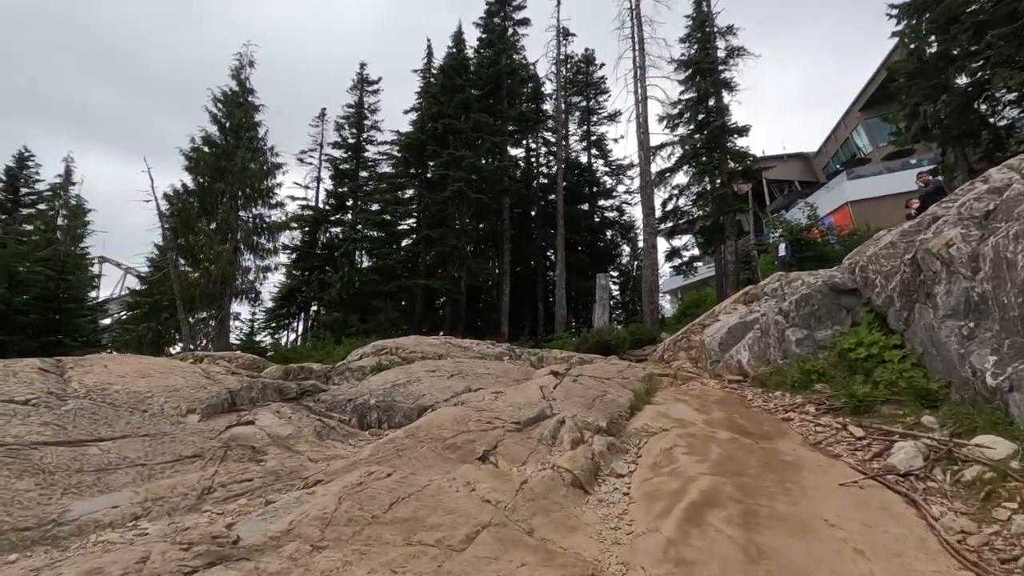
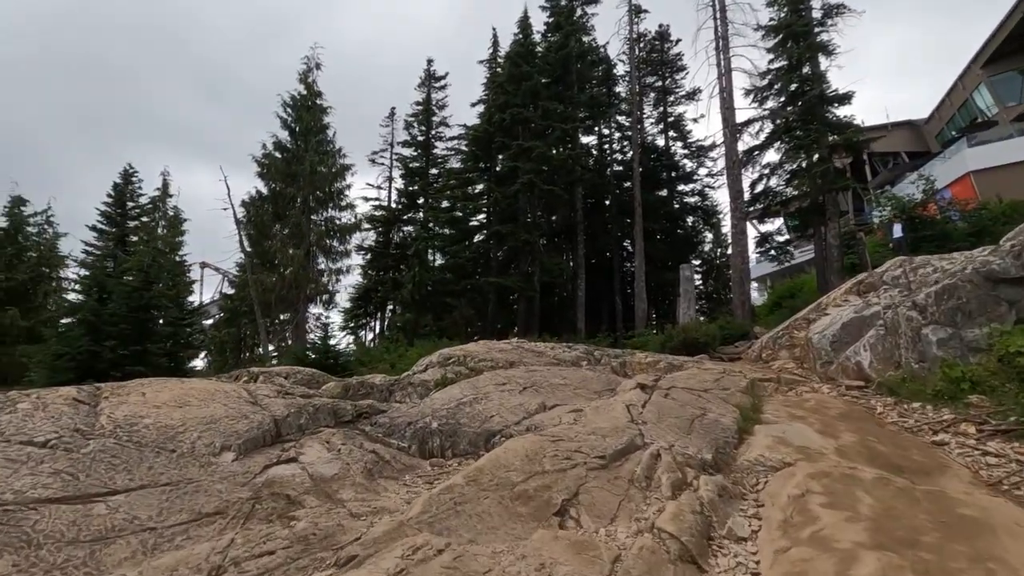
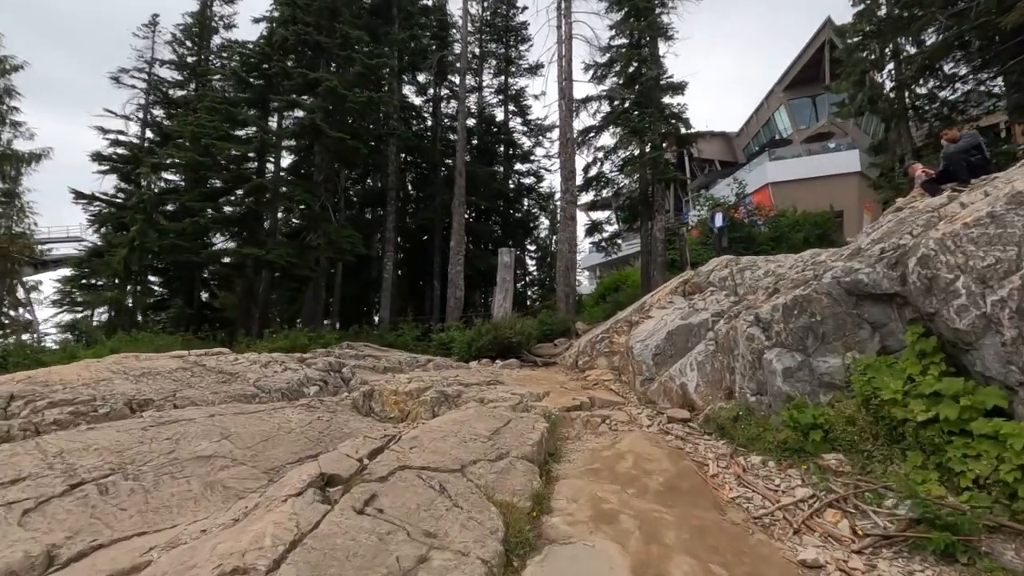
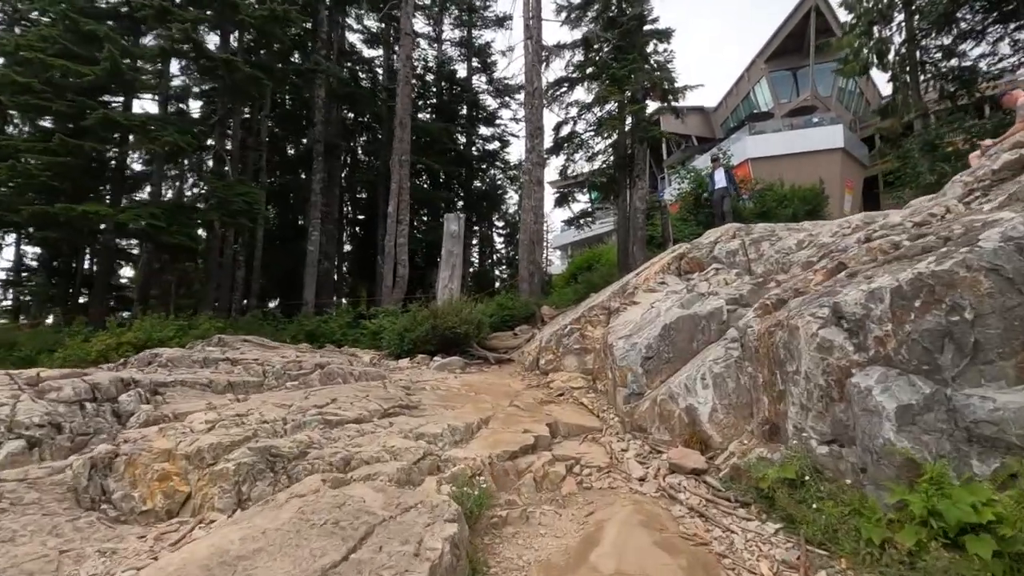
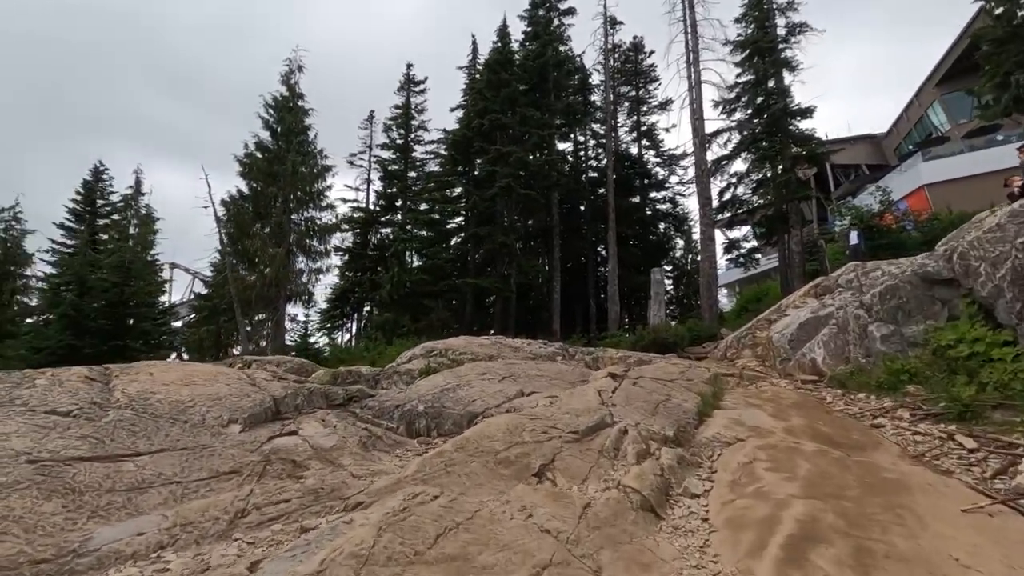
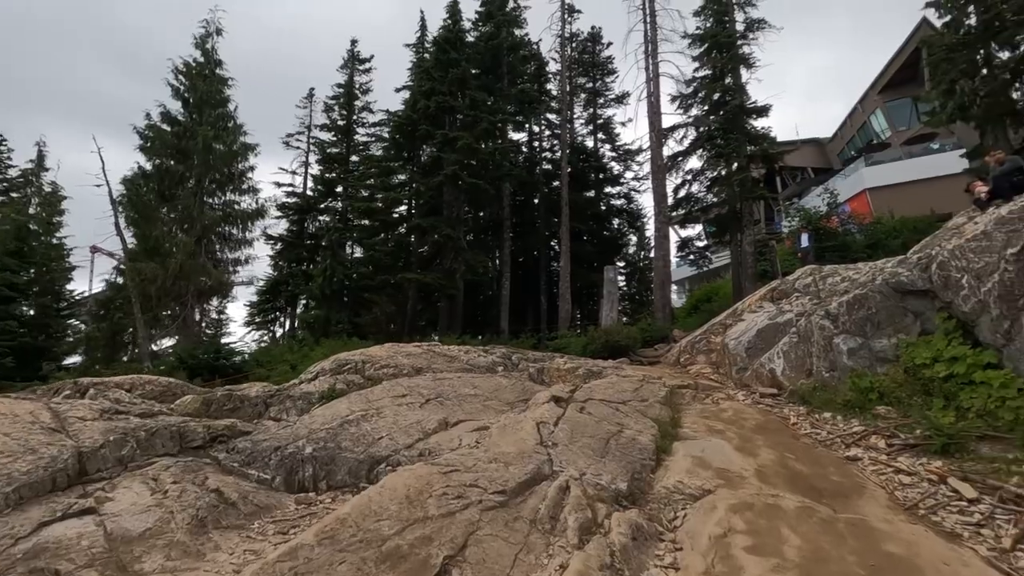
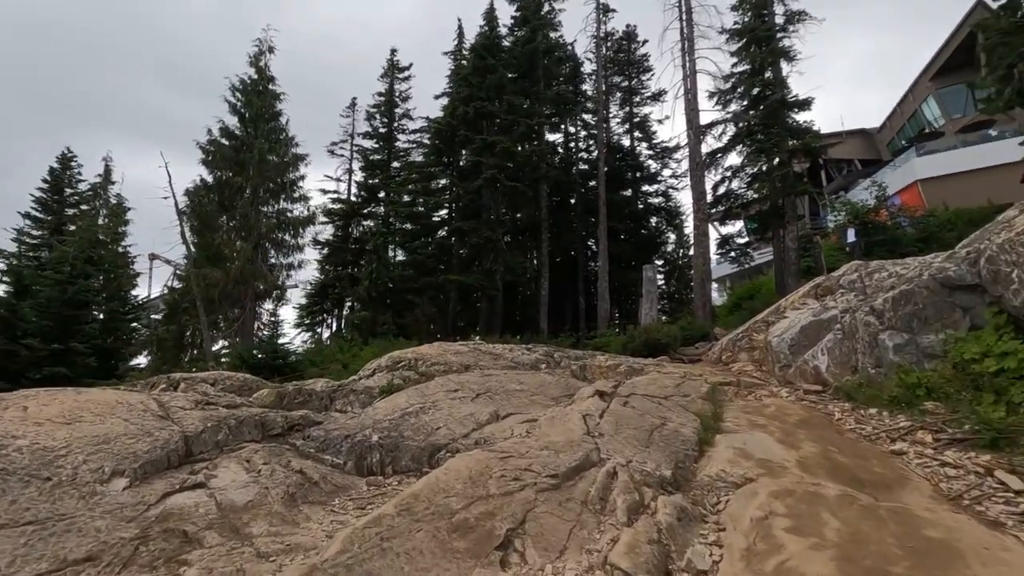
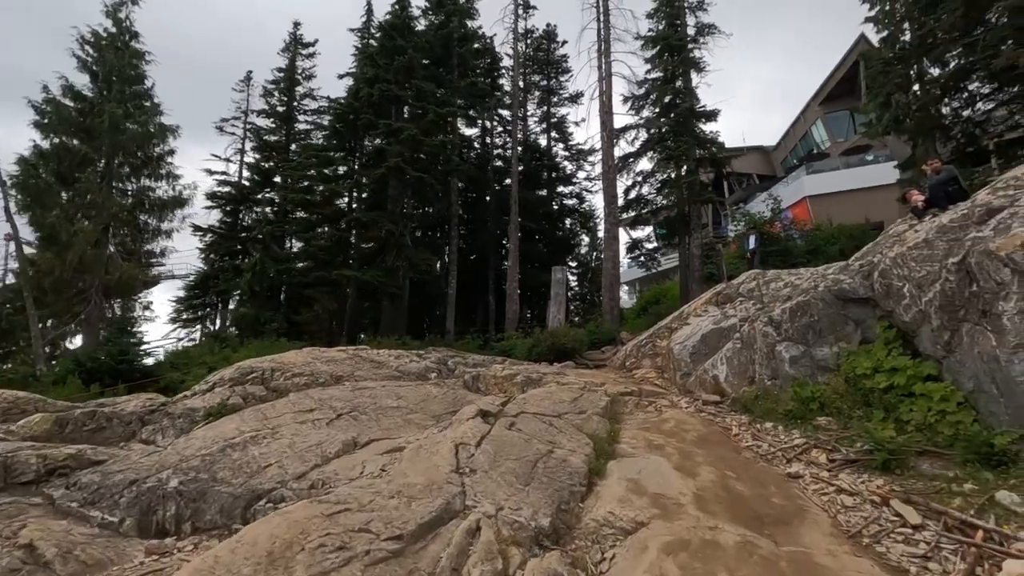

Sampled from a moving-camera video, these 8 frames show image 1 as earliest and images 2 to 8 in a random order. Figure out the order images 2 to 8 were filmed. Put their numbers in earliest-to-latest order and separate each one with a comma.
5, 2, 7, 6, 8, 3, 4
